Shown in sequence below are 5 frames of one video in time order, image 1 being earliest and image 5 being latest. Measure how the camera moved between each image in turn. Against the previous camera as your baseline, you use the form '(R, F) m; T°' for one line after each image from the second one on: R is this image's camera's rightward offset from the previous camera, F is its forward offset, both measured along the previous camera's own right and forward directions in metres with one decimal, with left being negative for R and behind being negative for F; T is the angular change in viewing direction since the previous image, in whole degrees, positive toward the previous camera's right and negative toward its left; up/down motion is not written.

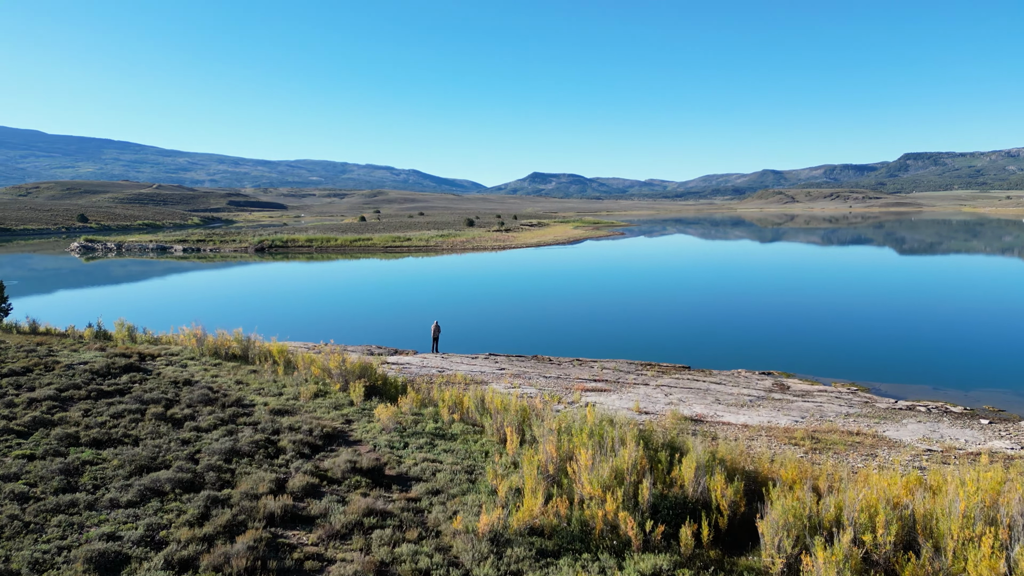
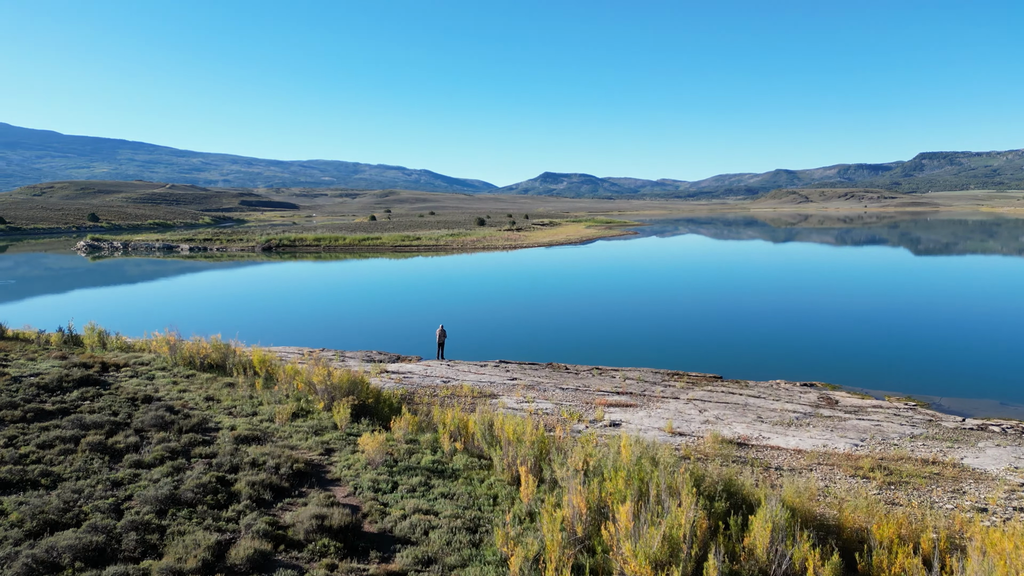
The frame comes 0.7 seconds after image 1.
(-0.1, +1.9) m; -1°
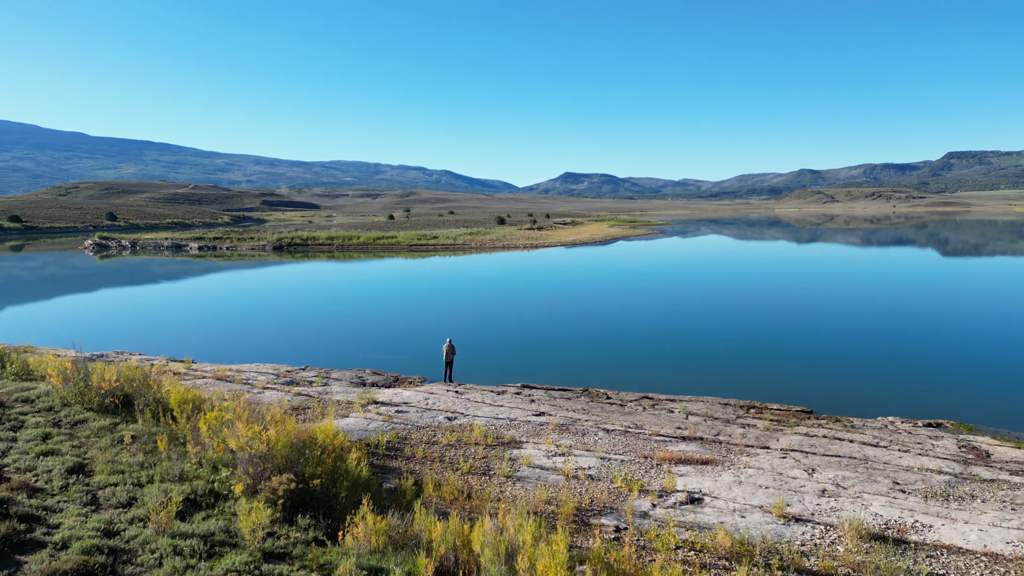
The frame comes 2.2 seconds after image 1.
(-0.2, +4.0) m; -2°
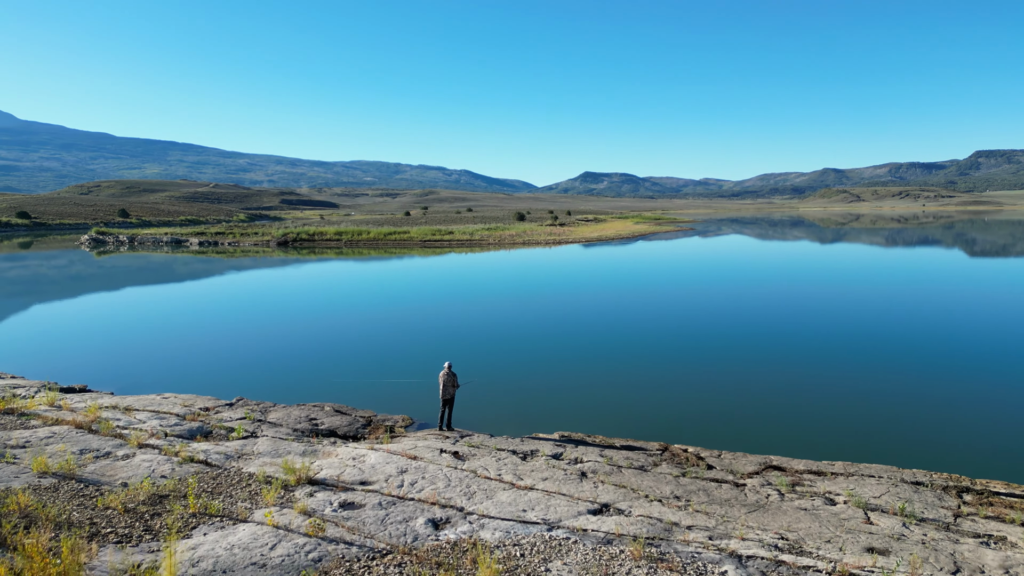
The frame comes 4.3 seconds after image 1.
(-0.3, +5.6) m; -2°
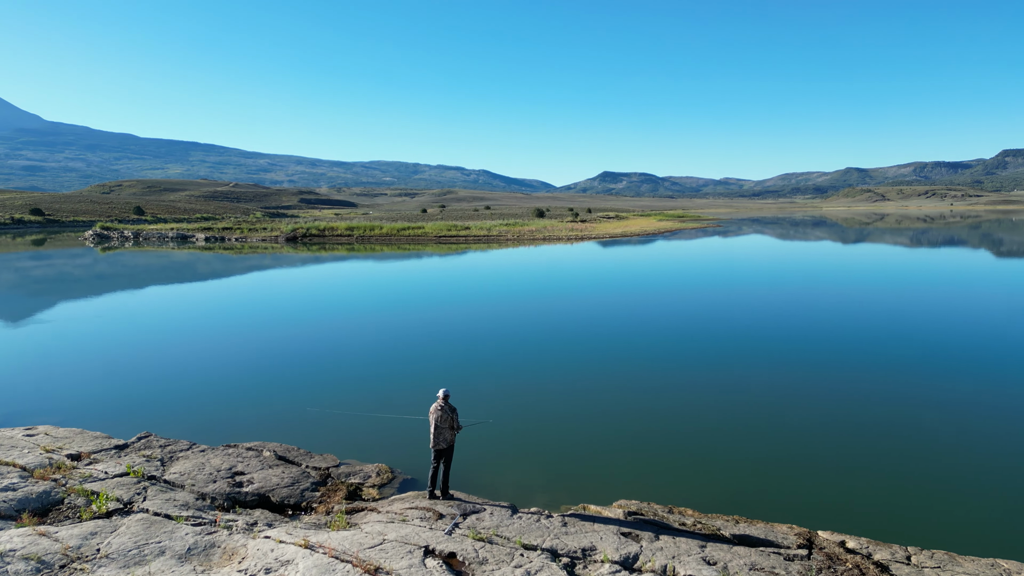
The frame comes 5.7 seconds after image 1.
(-0.2, +3.7) m; -2°
